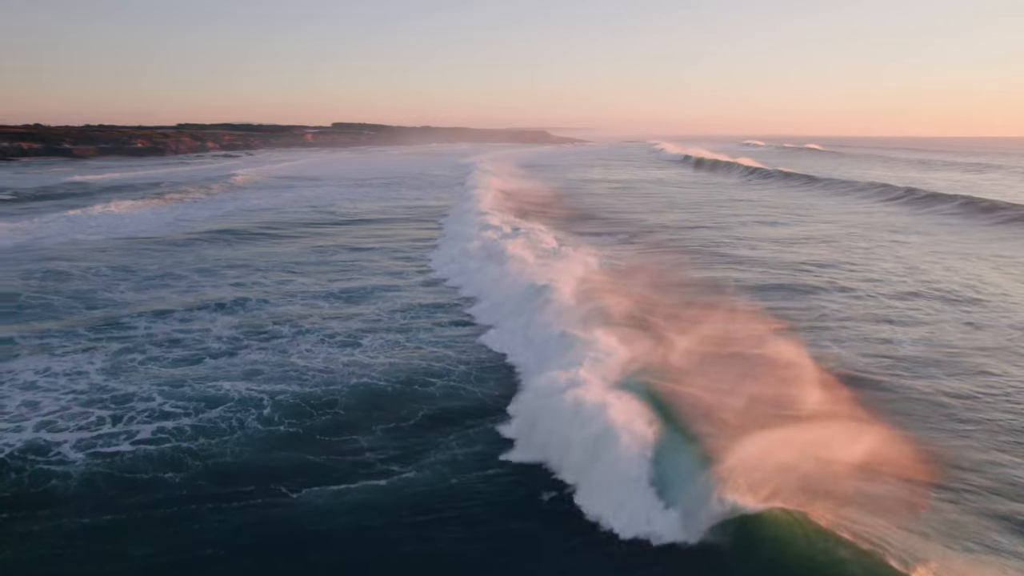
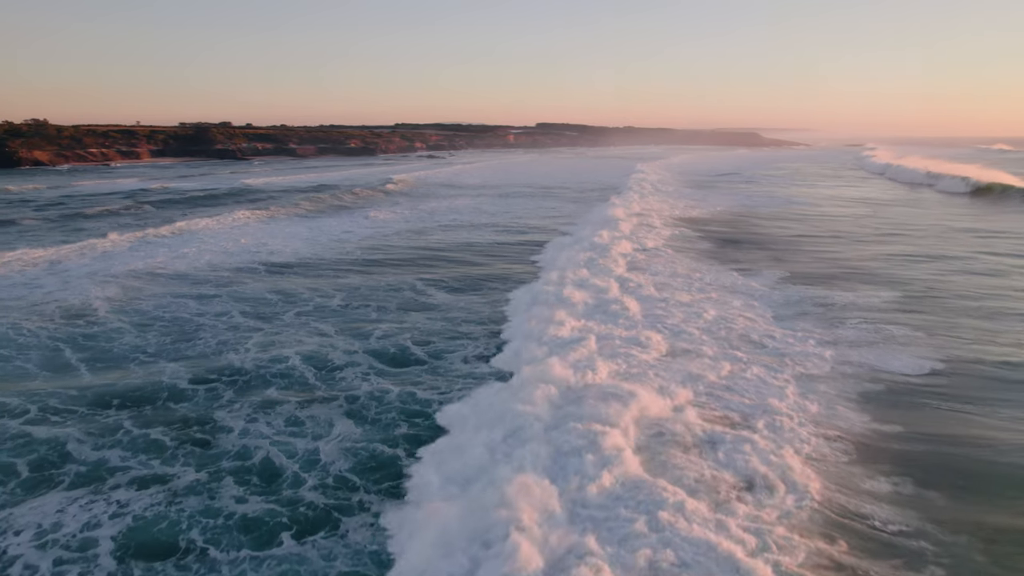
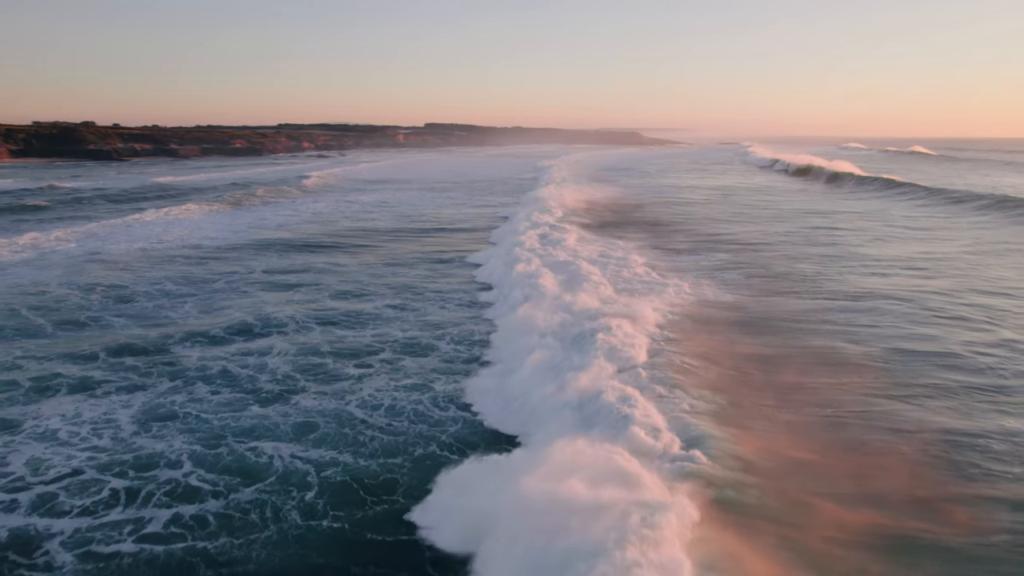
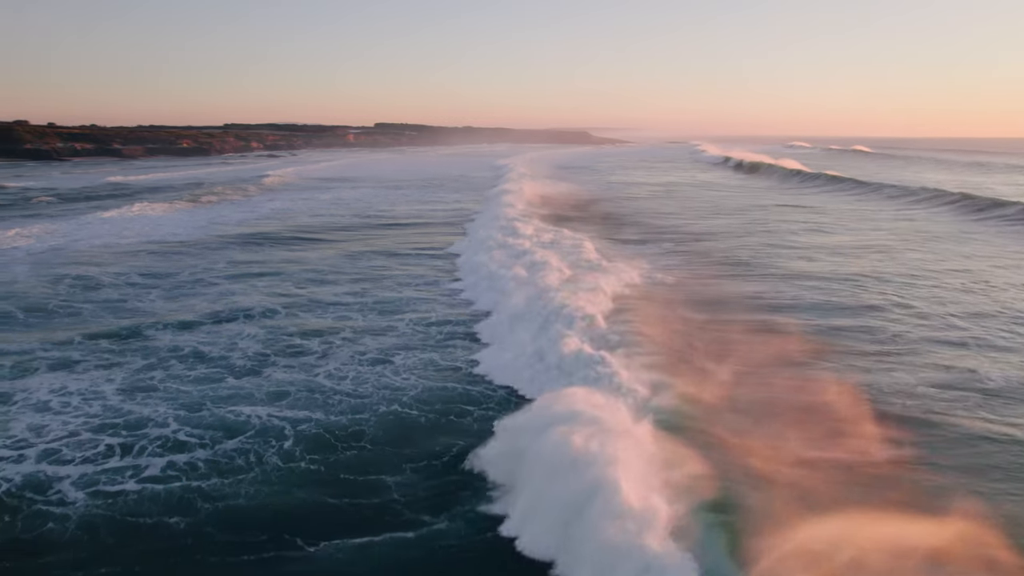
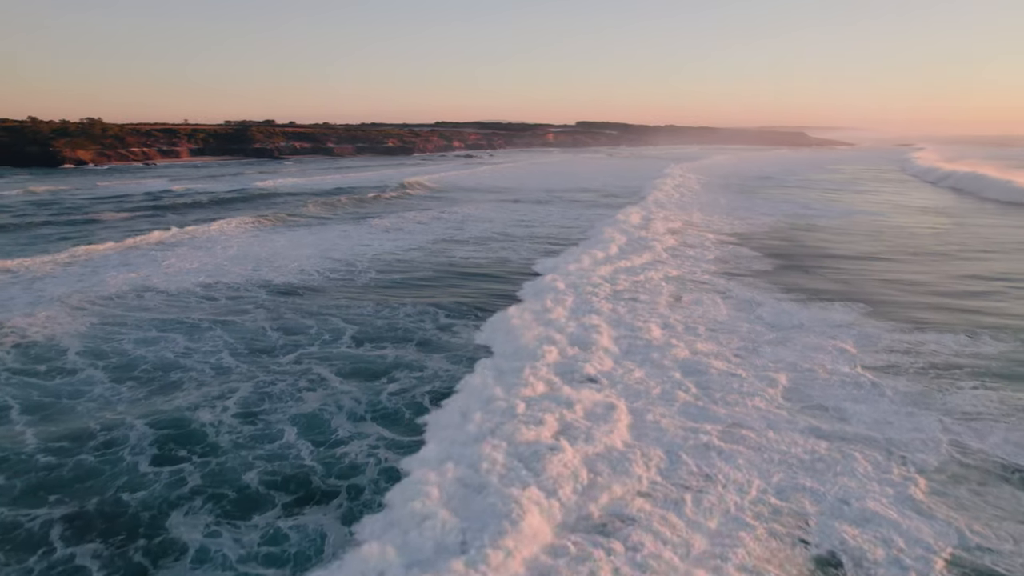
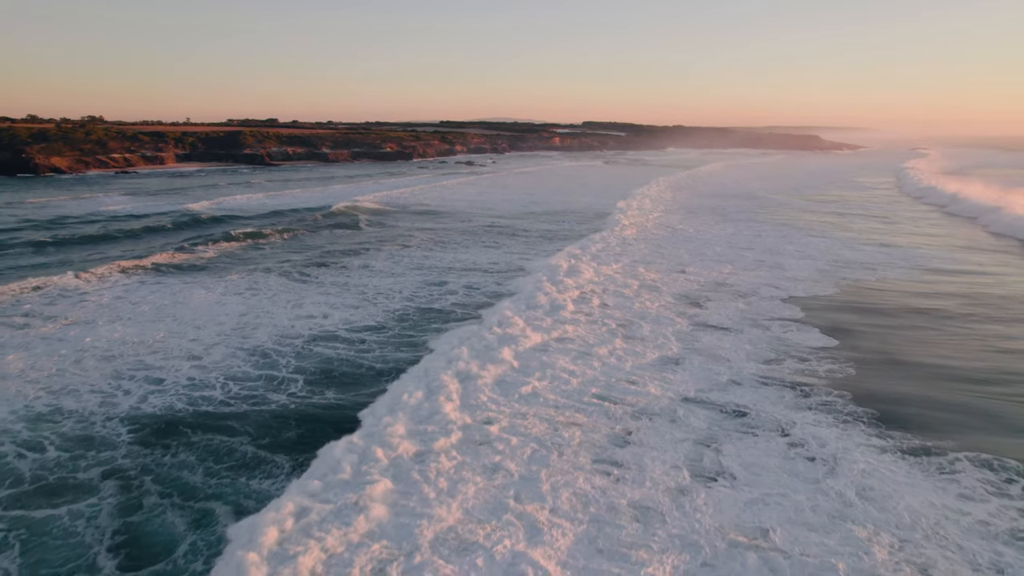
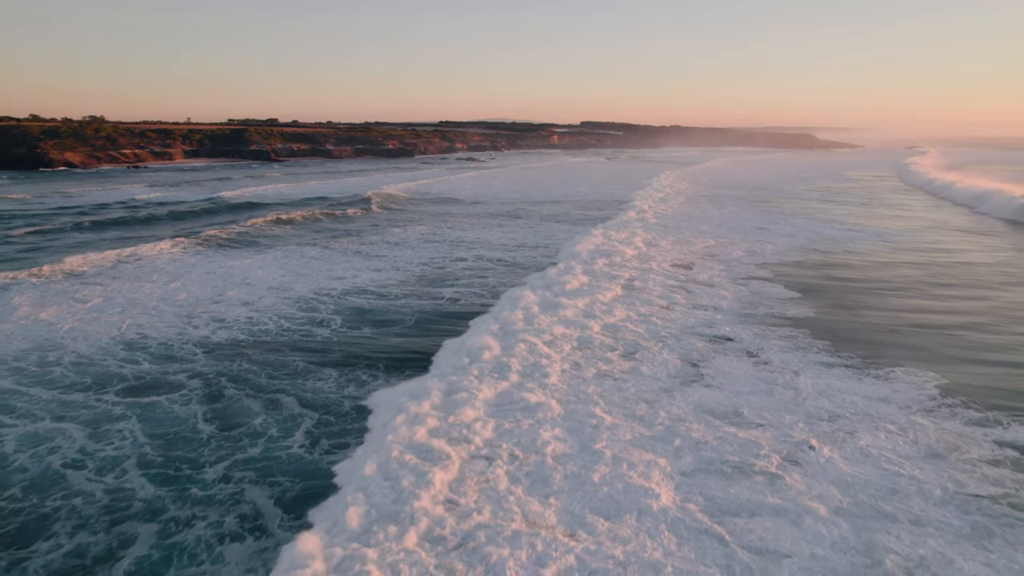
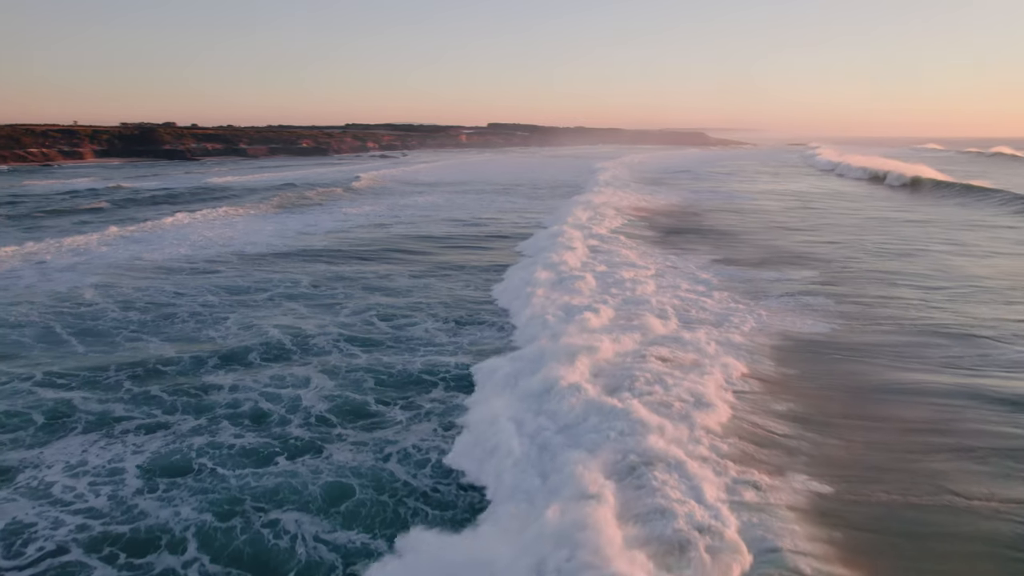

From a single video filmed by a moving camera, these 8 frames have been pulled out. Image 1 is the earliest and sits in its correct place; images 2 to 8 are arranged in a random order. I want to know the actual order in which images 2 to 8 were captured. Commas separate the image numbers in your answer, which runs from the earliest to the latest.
4, 3, 8, 2, 5, 7, 6
